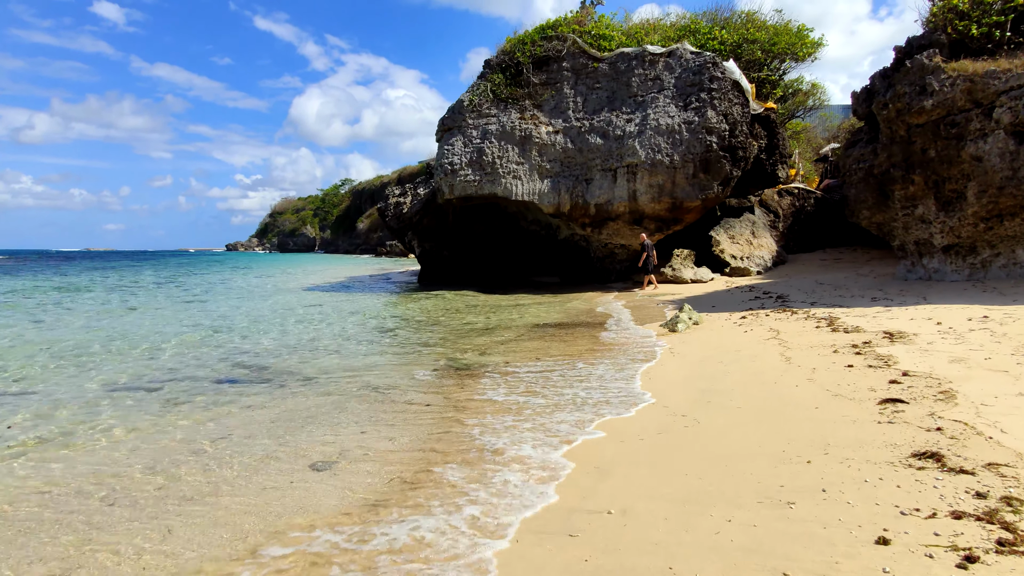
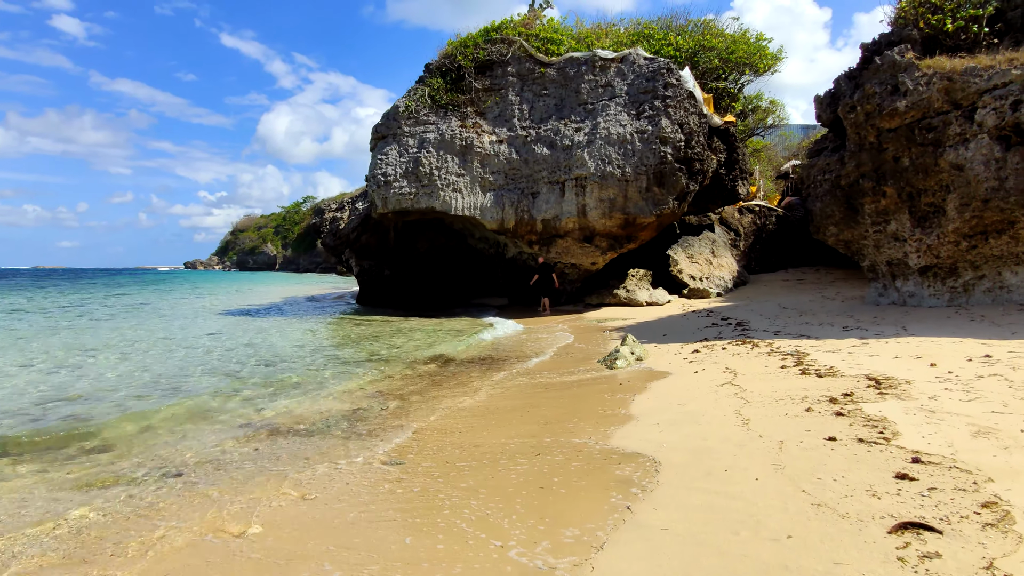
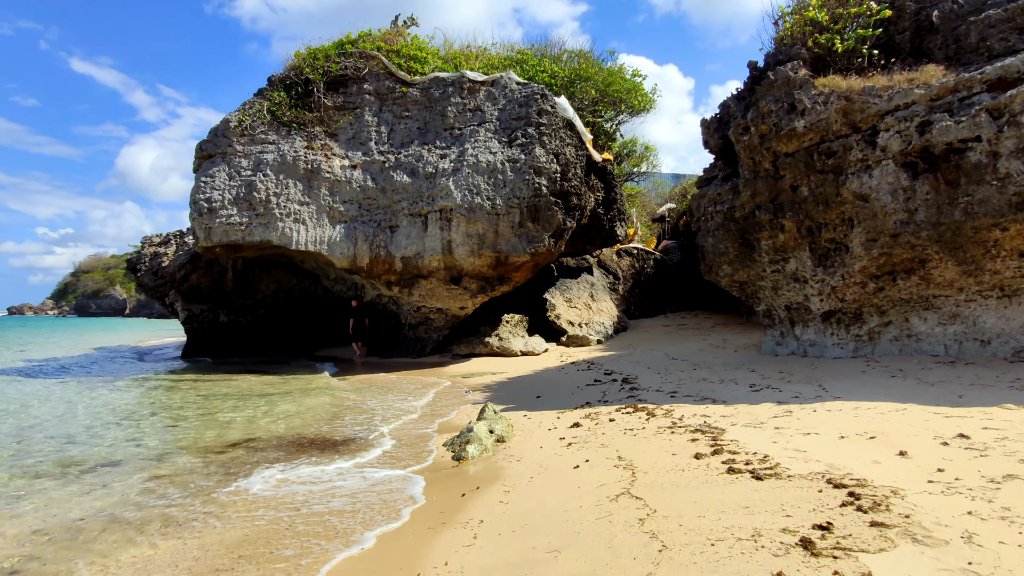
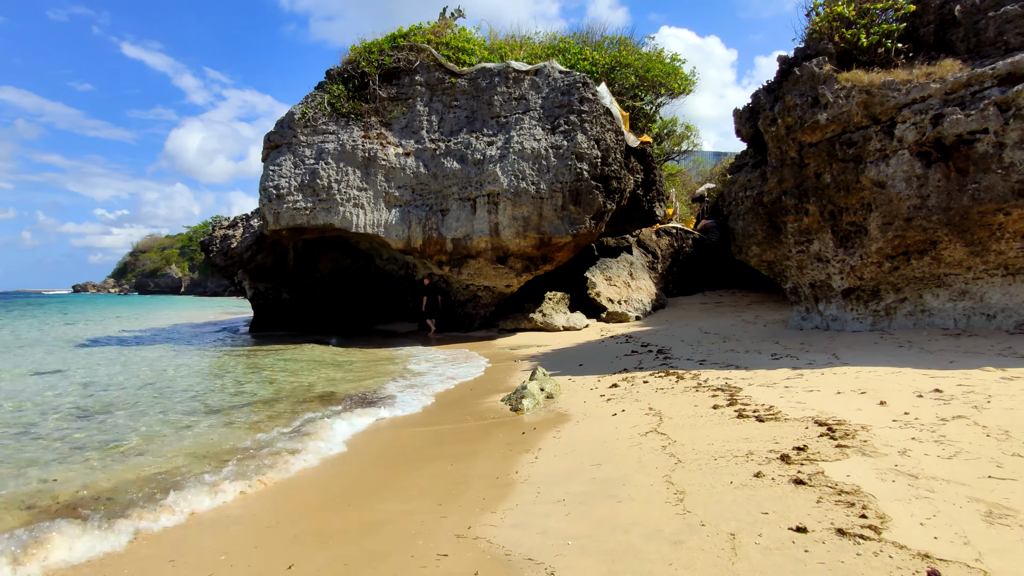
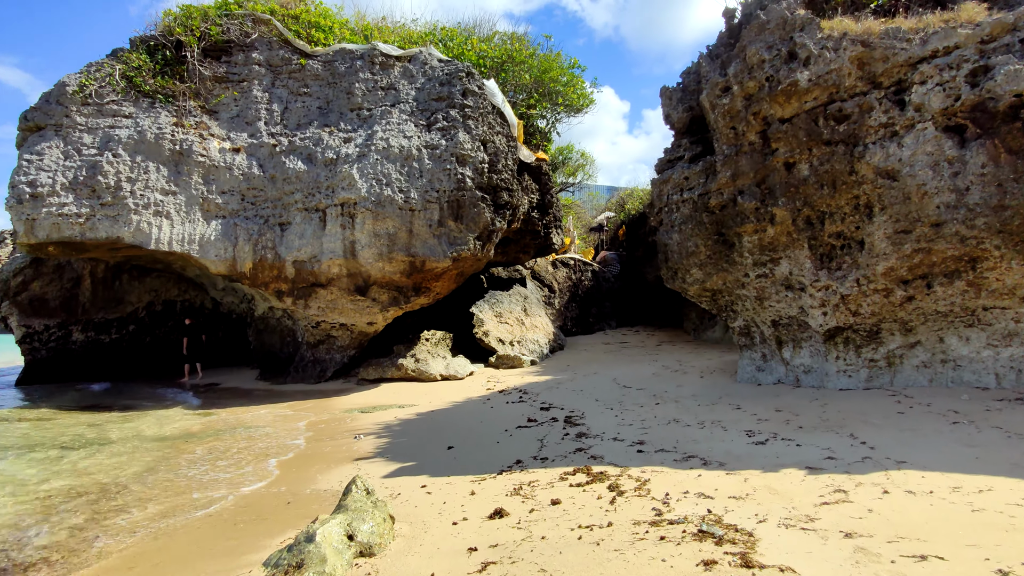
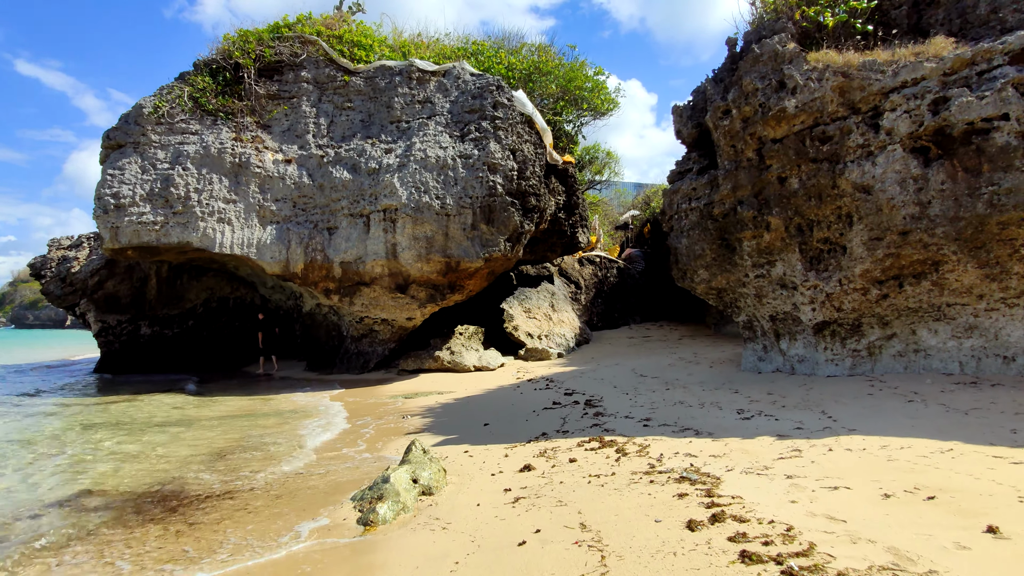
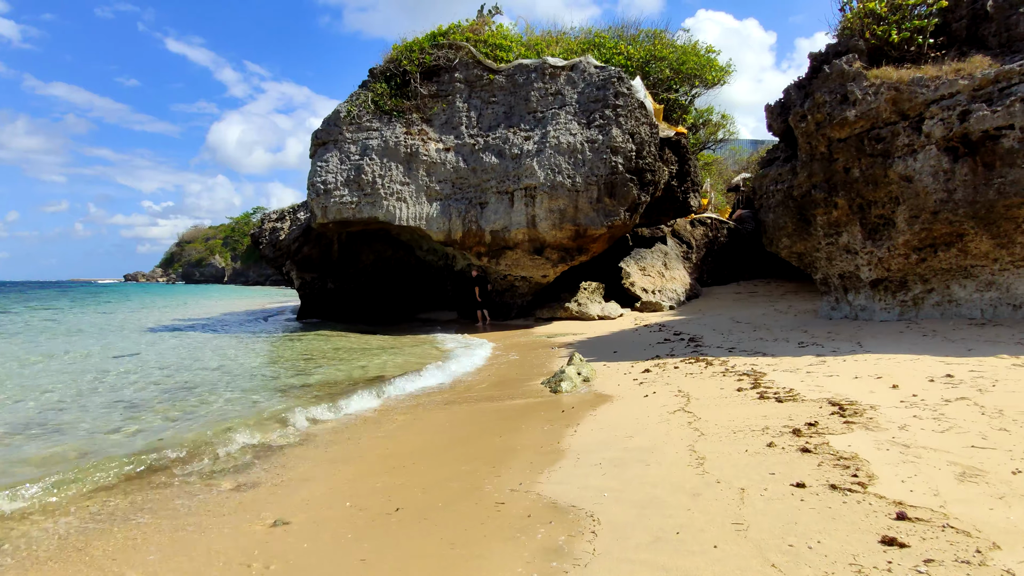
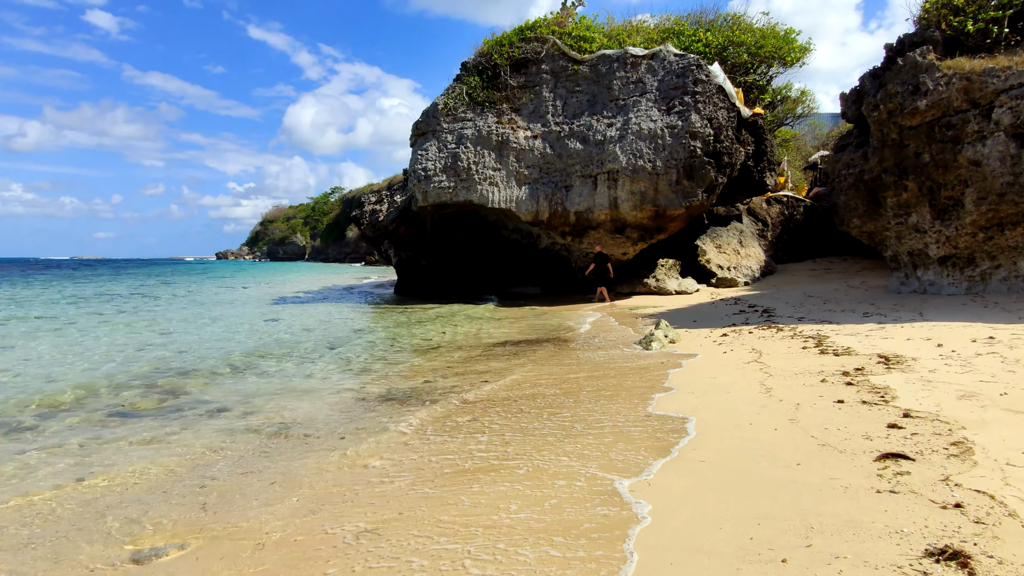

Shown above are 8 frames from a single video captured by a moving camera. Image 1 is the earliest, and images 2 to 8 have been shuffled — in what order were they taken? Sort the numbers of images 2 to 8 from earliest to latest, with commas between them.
8, 2, 7, 4, 3, 6, 5
